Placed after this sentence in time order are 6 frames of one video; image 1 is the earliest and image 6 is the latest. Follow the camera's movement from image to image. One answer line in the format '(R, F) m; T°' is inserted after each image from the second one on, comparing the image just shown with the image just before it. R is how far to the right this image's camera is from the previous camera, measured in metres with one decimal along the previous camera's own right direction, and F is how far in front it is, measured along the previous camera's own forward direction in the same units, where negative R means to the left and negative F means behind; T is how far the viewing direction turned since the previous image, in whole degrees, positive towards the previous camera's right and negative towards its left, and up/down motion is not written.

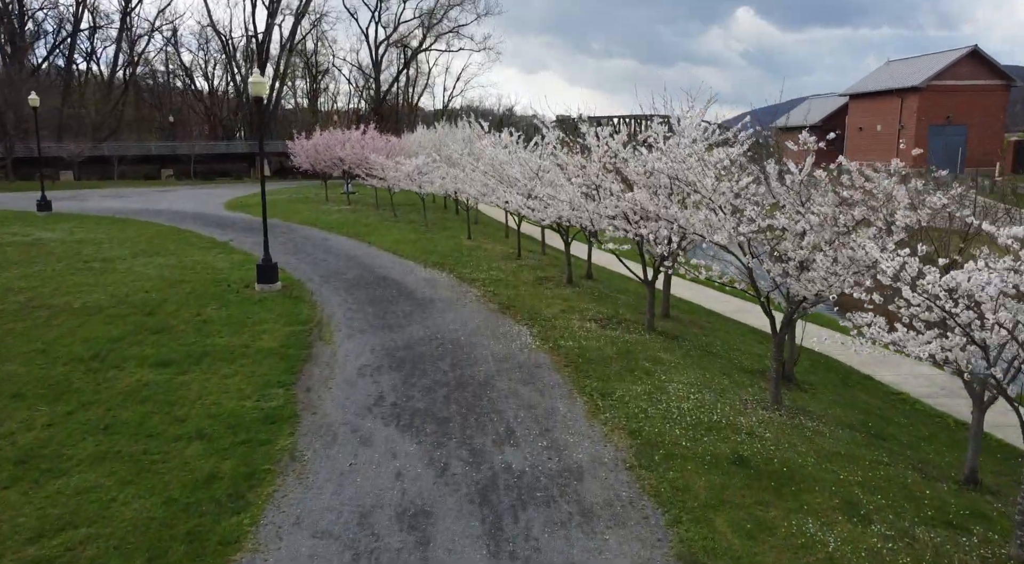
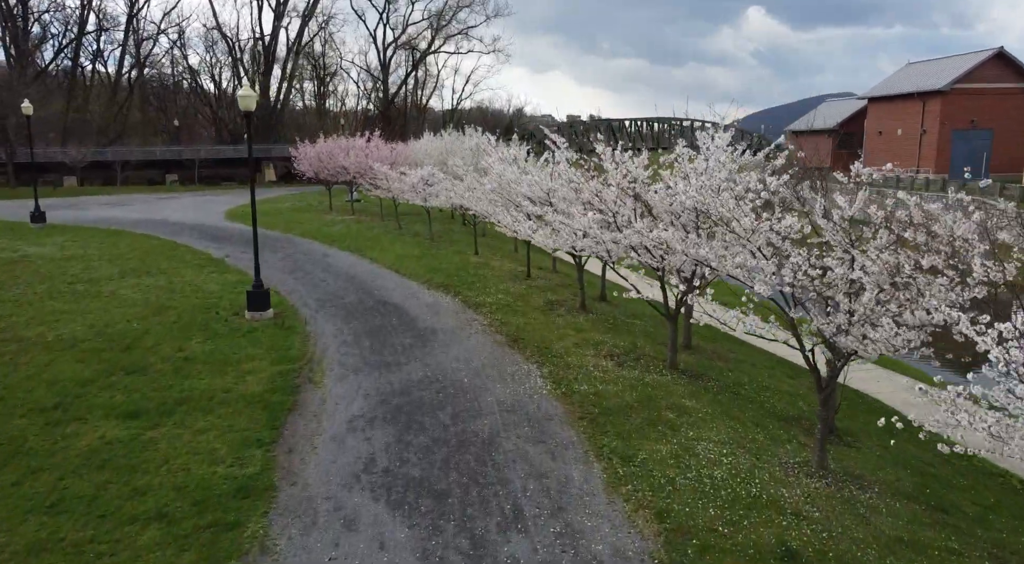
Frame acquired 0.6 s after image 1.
(0.0, +1.2) m; -1°
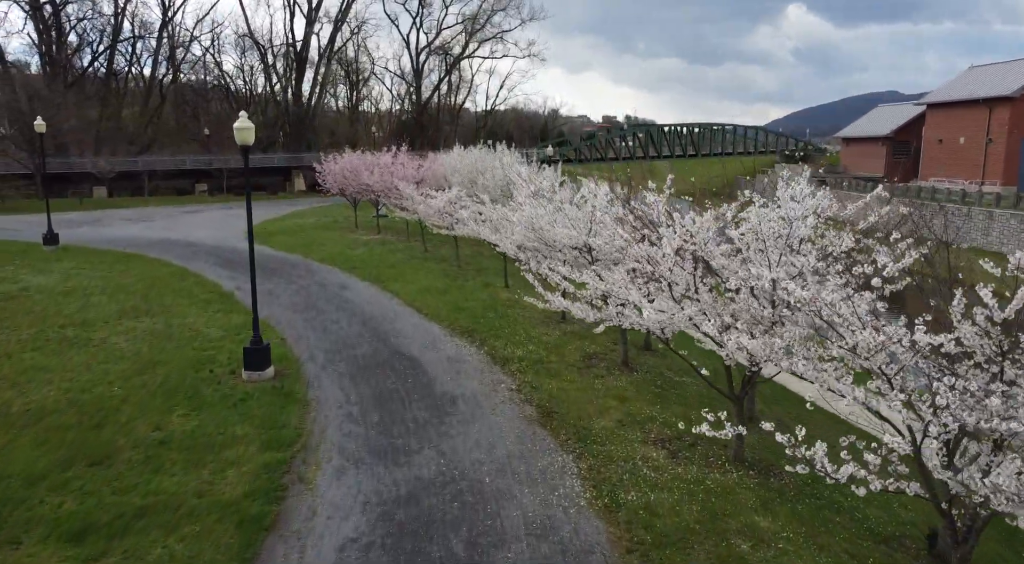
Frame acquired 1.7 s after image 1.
(0.0, +2.1) m; -3°
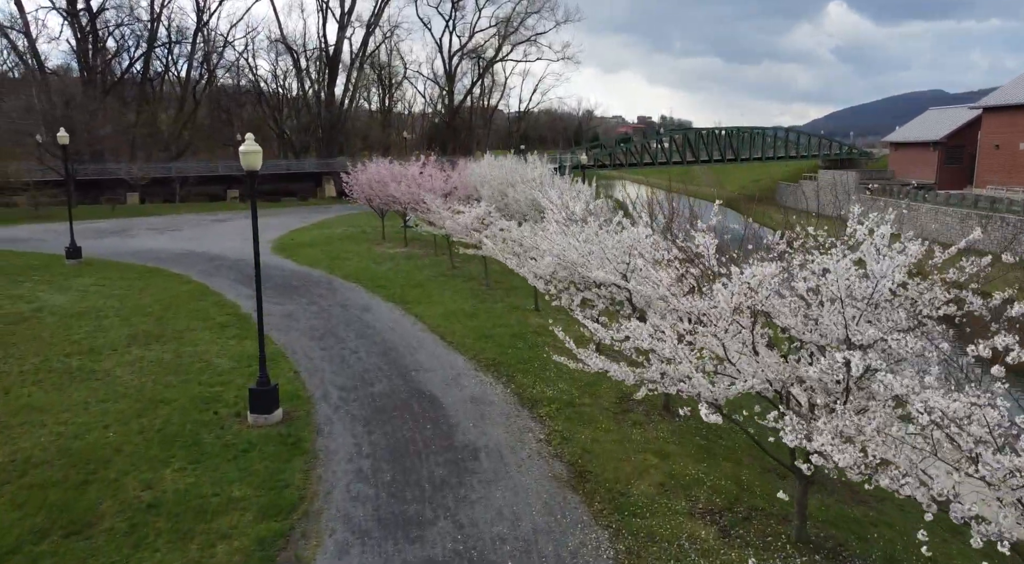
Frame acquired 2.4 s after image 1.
(0.0, +1.3) m; -3°
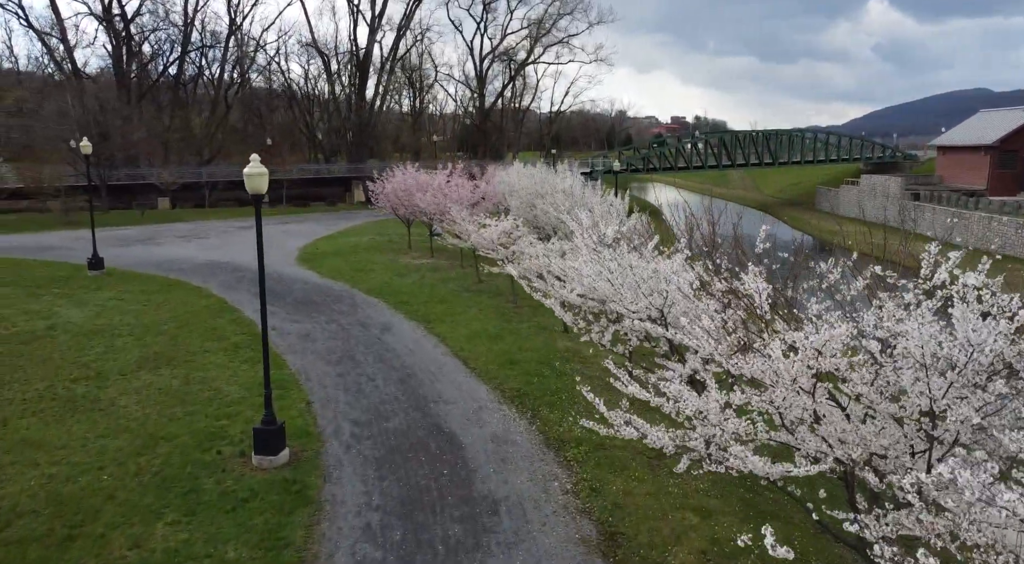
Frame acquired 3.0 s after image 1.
(+0.1, +1.1) m; -3°
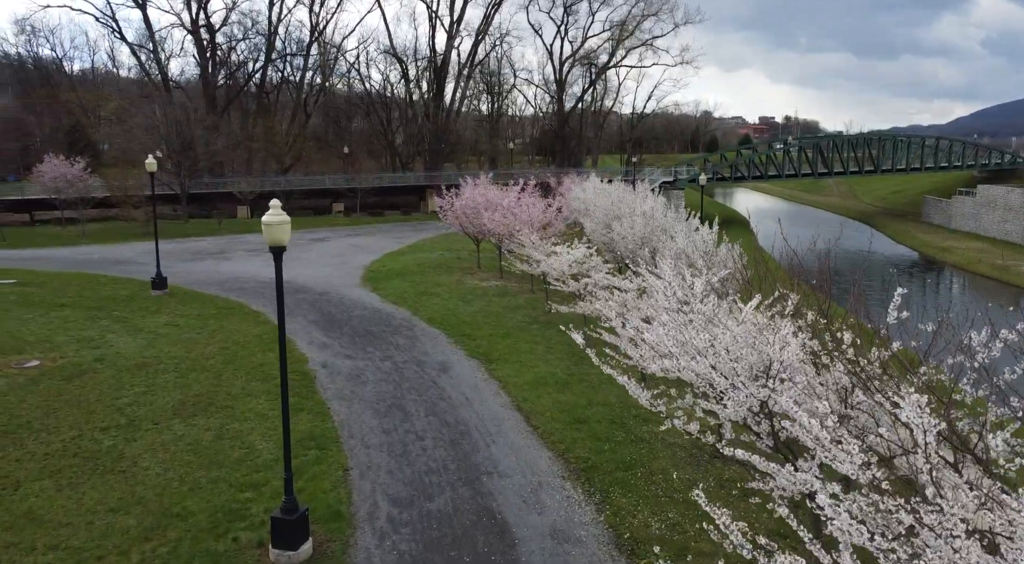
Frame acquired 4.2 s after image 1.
(+0.2, +2.1) m; -6°
